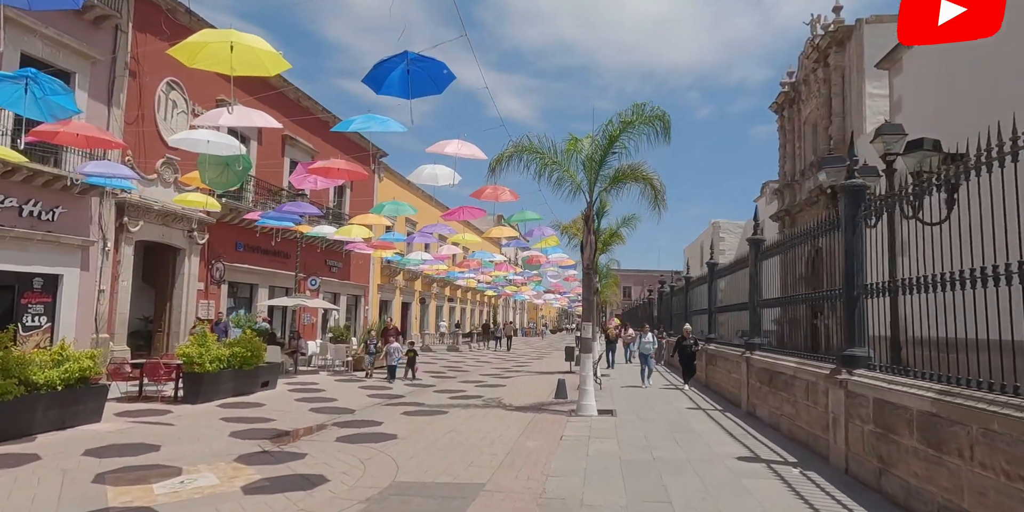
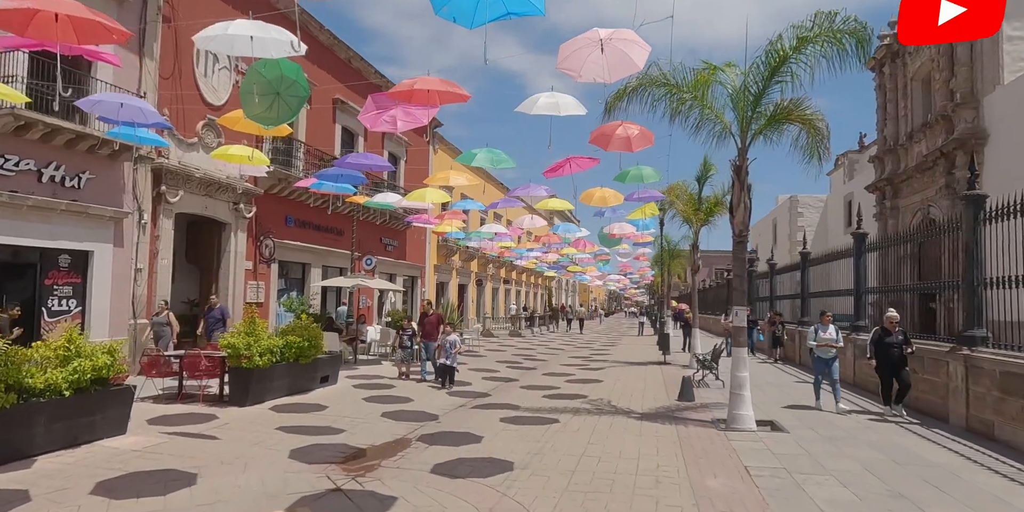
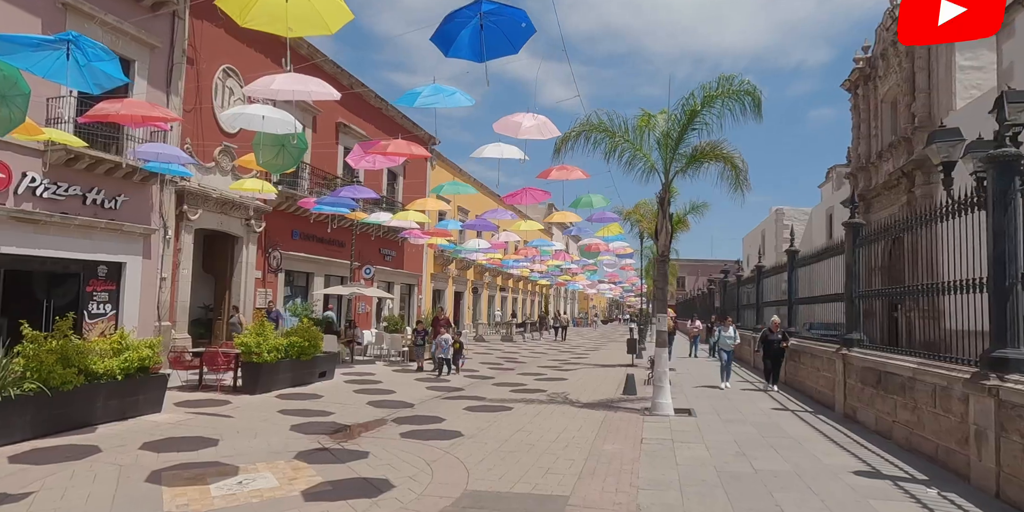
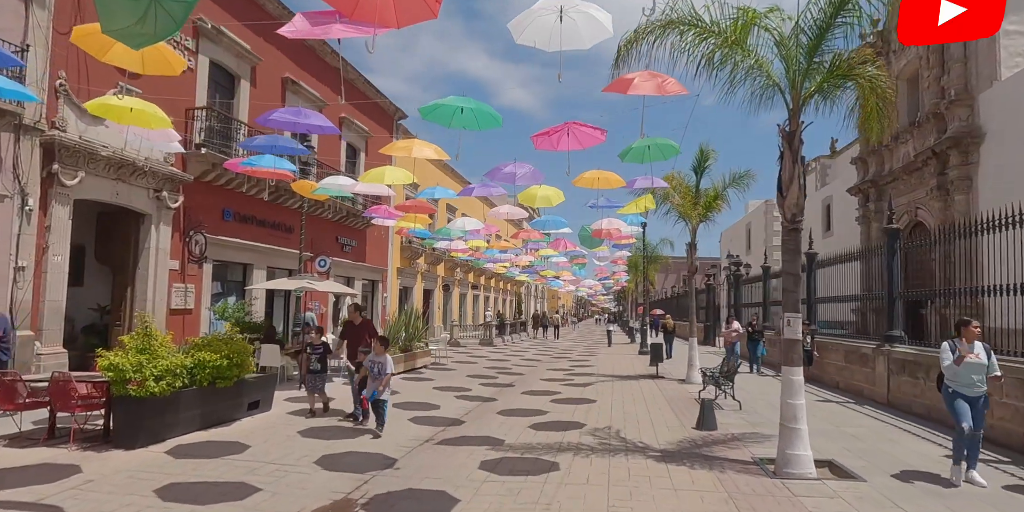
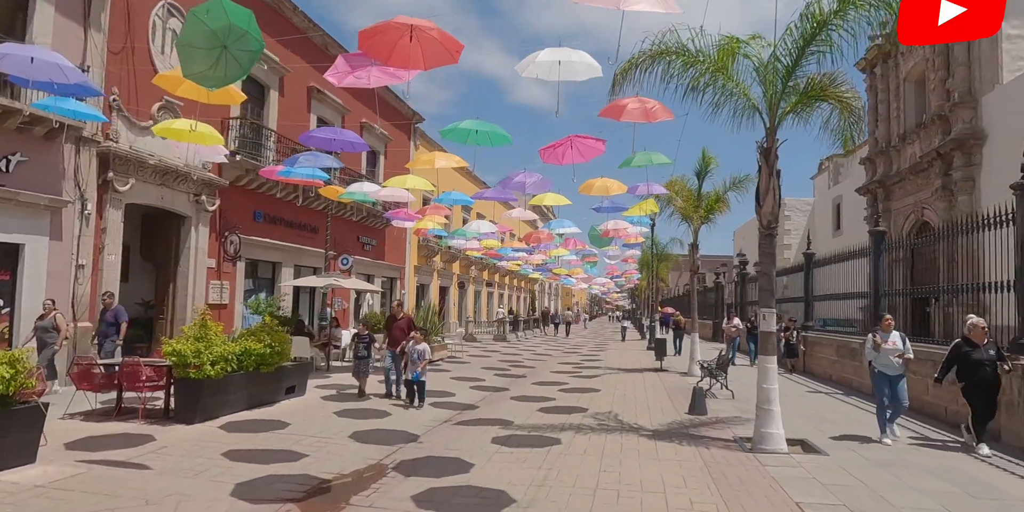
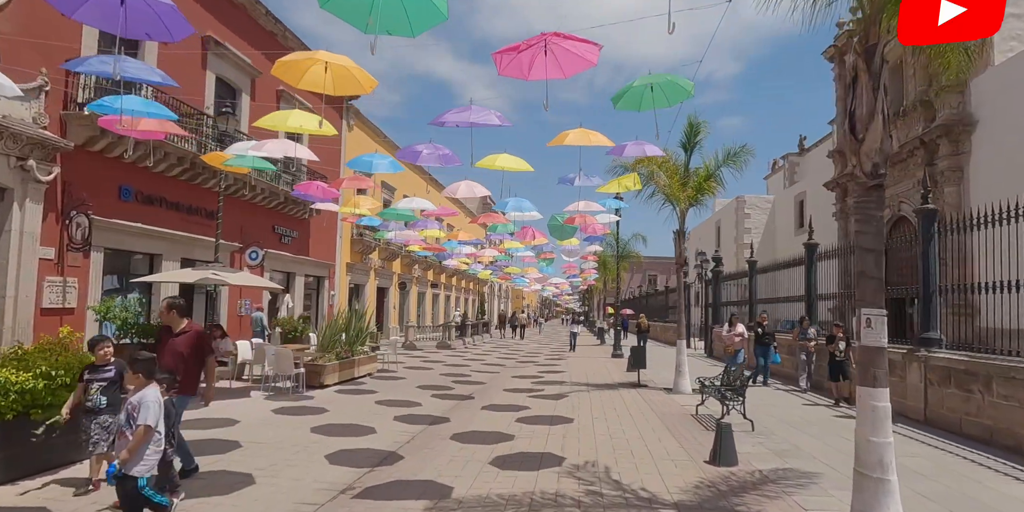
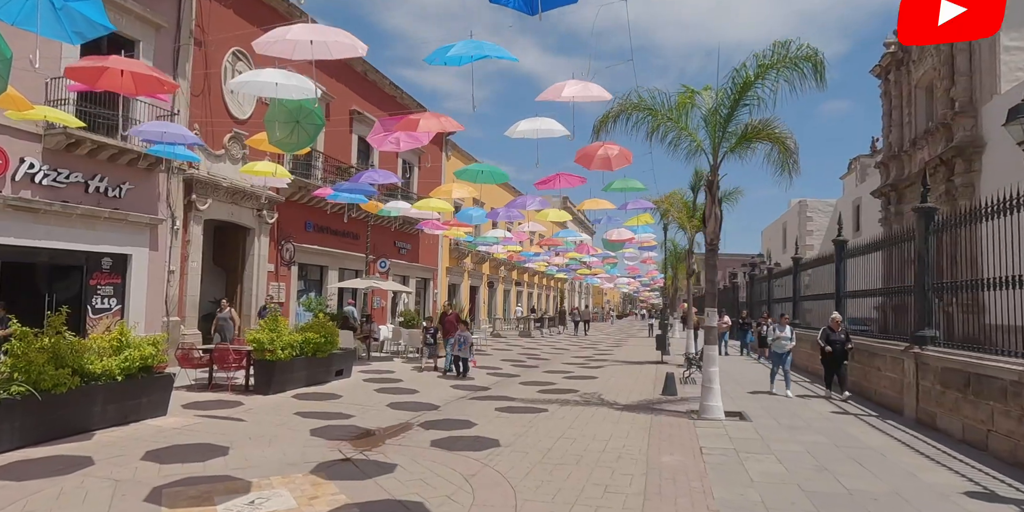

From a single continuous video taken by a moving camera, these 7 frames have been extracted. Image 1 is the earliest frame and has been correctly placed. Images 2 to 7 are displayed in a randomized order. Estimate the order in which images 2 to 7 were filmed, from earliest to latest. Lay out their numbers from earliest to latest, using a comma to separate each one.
3, 7, 2, 5, 4, 6
